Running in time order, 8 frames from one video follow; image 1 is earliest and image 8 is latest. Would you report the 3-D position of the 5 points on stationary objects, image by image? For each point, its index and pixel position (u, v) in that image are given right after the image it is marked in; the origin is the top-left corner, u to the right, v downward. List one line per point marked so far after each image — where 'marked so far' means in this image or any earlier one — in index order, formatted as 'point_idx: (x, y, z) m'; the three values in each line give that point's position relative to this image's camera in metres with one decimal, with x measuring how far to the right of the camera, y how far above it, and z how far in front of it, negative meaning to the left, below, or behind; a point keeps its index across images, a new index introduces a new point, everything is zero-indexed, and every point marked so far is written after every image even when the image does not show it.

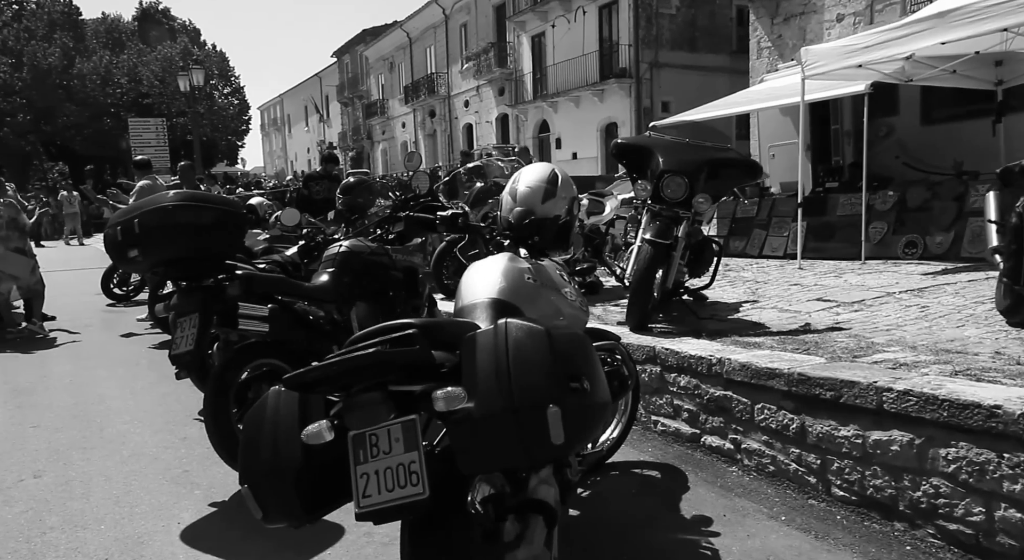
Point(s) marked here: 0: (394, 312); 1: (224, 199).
0: (-0.7, -0.2, +4.9) m
1: (-1.3, +0.4, +3.9) m
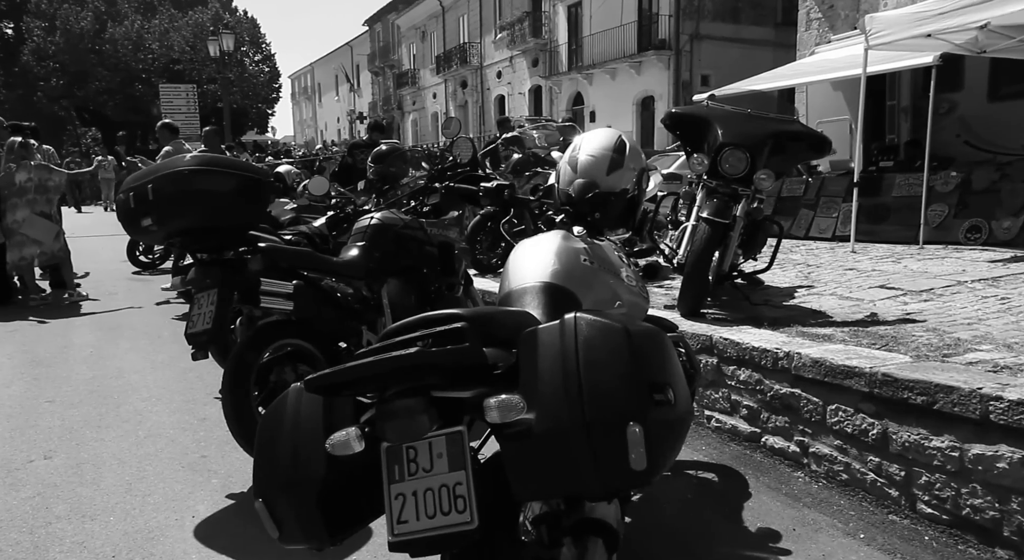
0: (-0.5, -0.1, +4.5) m
1: (-1.1, +0.5, +3.6) m
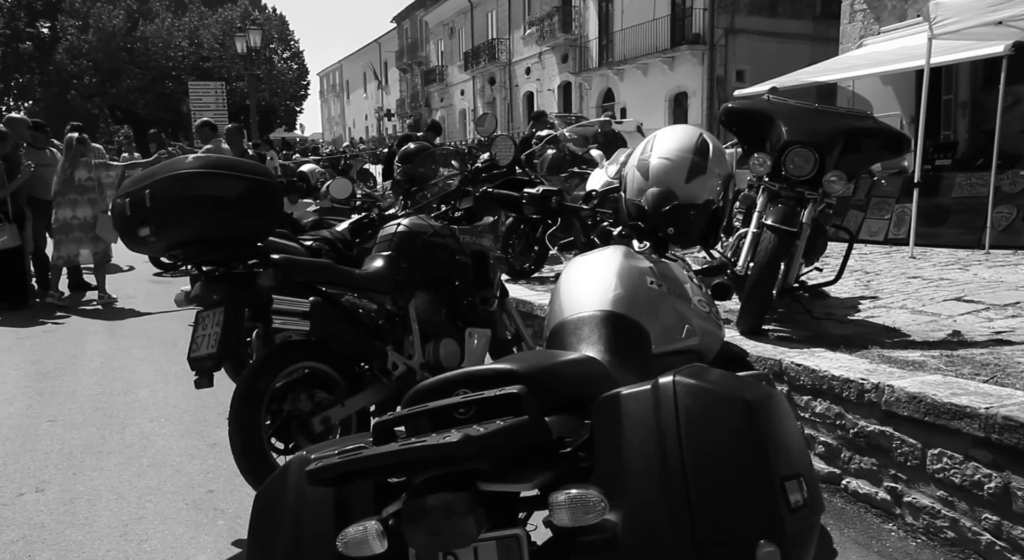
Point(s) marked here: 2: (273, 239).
0: (-0.3, -0.1, +4.1) m
1: (-0.9, +0.4, +3.2) m
2: (-1.2, +0.2, +4.2) m
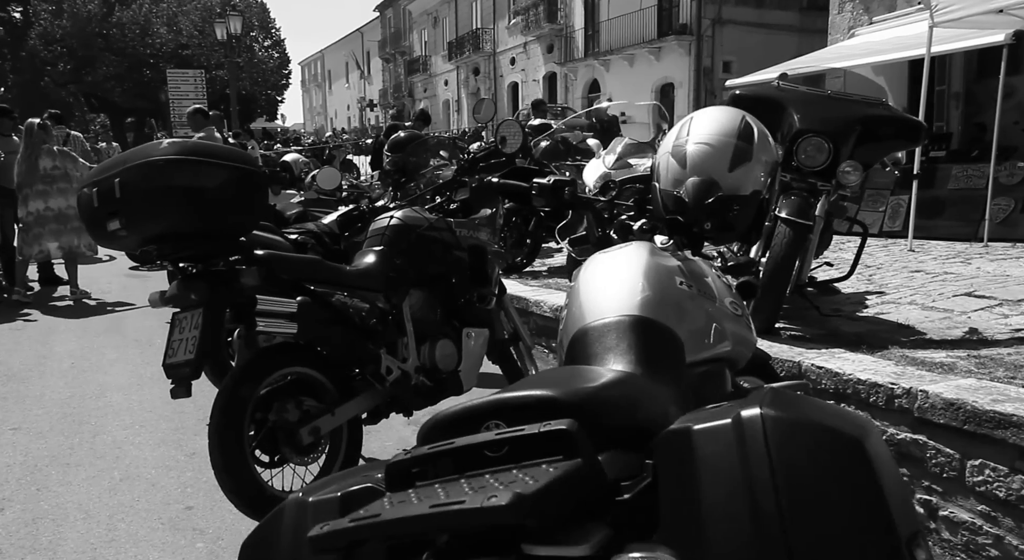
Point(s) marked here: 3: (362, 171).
0: (-0.3, -0.1, +3.9) m
1: (-0.9, +0.4, +2.9) m
2: (-1.2, +0.2, +3.9) m
3: (-3.1, +2.2, +17.4) m
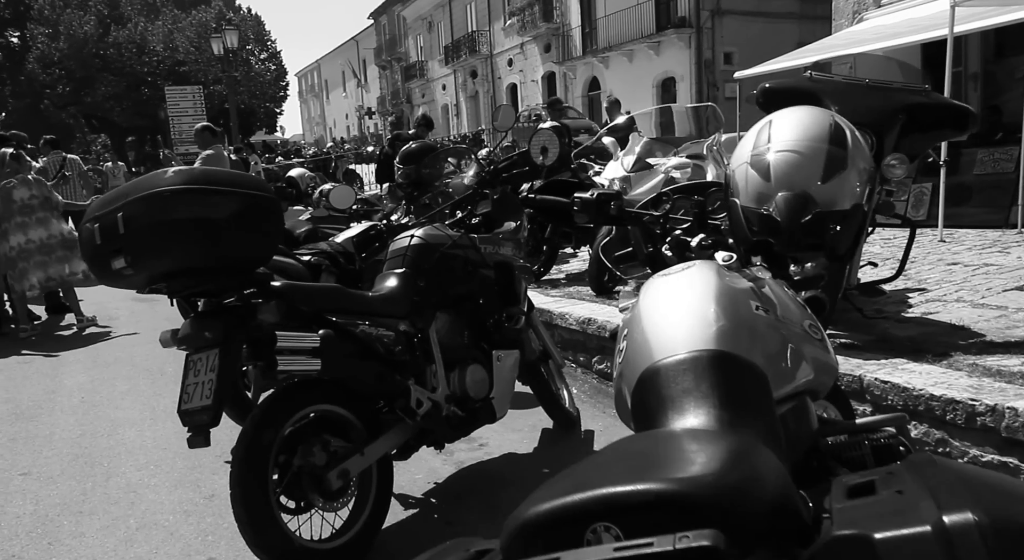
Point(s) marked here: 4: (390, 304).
0: (-0.1, -0.2, +3.6) m
1: (-0.8, +0.3, +2.7) m
2: (-1.1, +0.1, +3.7) m
3: (-3.0, +2.0, +17.1) m
4: (-0.5, -0.1, +3.2) m
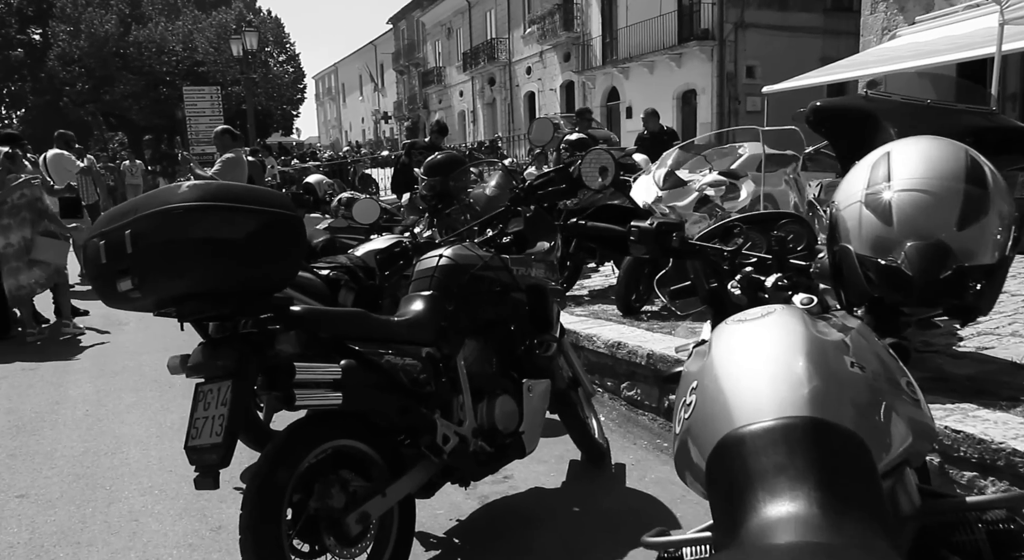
0: (0.0, -0.3, +3.4) m
1: (-0.7, +0.2, +2.4) m
2: (-0.9, 0.0, +3.4) m
3: (-2.6, +1.9, +17.0) m
4: (-0.3, -0.2, +3.0) m
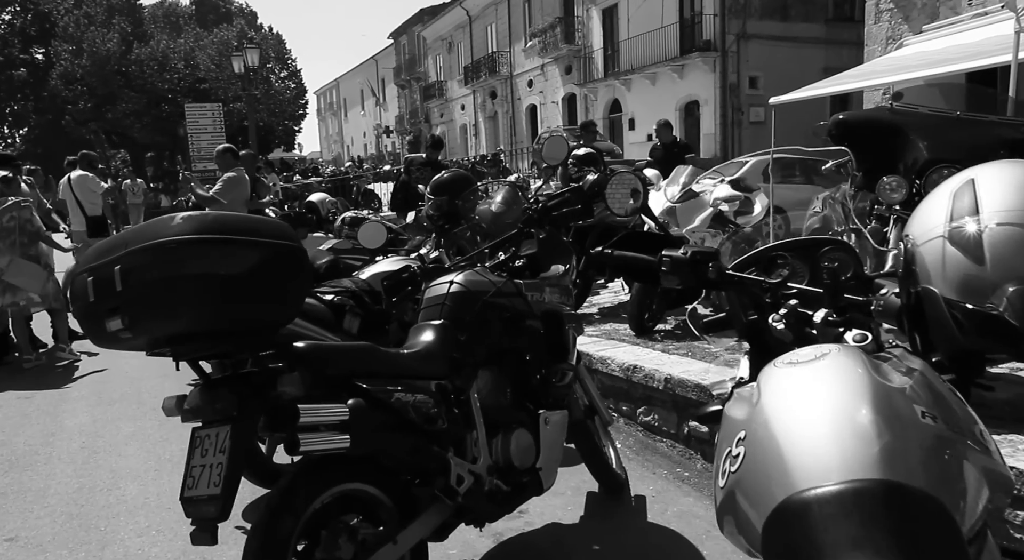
0: (+0.1, -0.4, +3.2) m
1: (-0.6, +0.2, +2.3) m
2: (-0.9, -0.1, +3.3) m
3: (-2.5, +1.6, +16.8) m
4: (-0.3, -0.3, +2.8) m
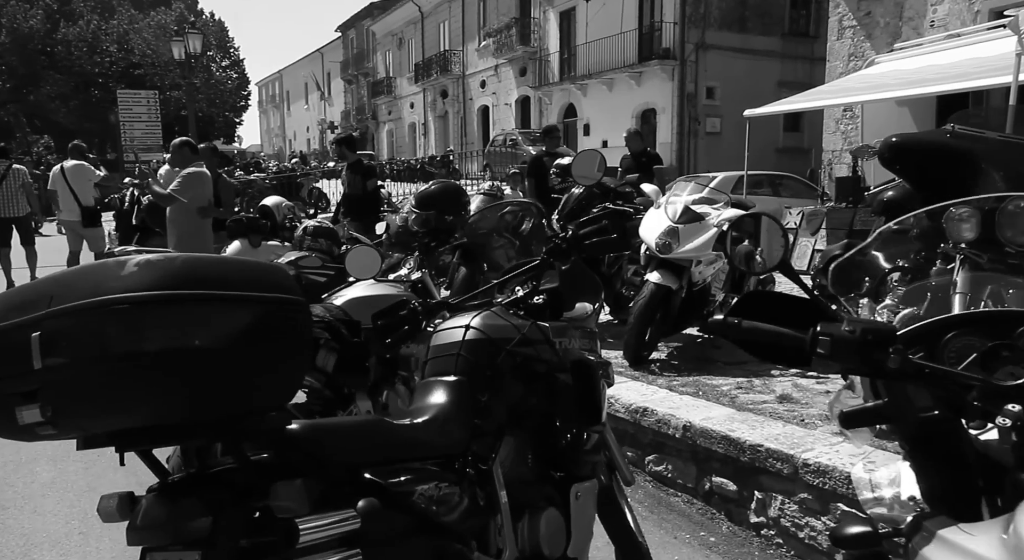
0: (+0.1, -0.5, +2.6) m
1: (-0.5, 0.0, +1.6) m
2: (-0.8, -0.2, +2.6) m
3: (-3.3, +1.5, +16.0) m
4: (-0.2, -0.4, +2.2) m
